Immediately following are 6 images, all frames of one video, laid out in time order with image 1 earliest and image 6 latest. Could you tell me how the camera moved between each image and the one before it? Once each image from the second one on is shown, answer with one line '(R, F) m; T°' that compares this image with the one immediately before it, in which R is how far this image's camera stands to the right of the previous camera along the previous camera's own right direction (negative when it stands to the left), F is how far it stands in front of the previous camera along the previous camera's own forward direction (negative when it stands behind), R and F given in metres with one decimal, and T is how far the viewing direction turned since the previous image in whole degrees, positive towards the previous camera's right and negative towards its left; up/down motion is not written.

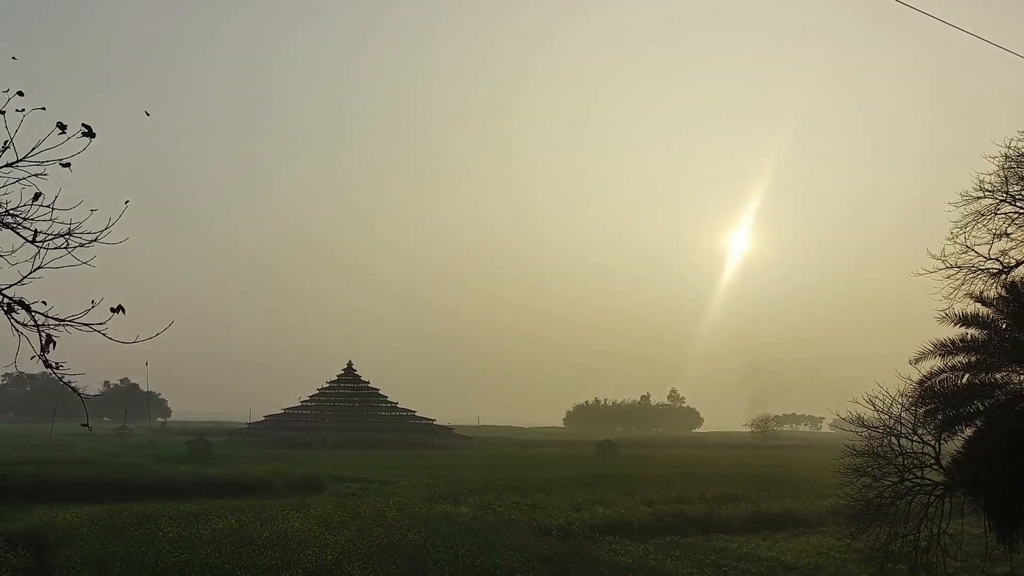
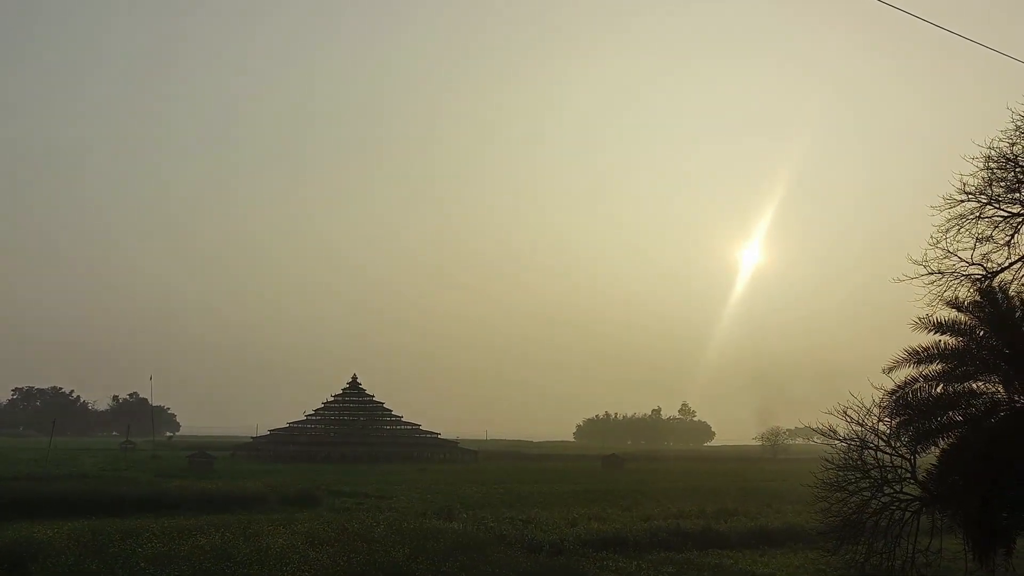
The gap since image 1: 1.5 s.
(+0.7, +0.5) m; -1°
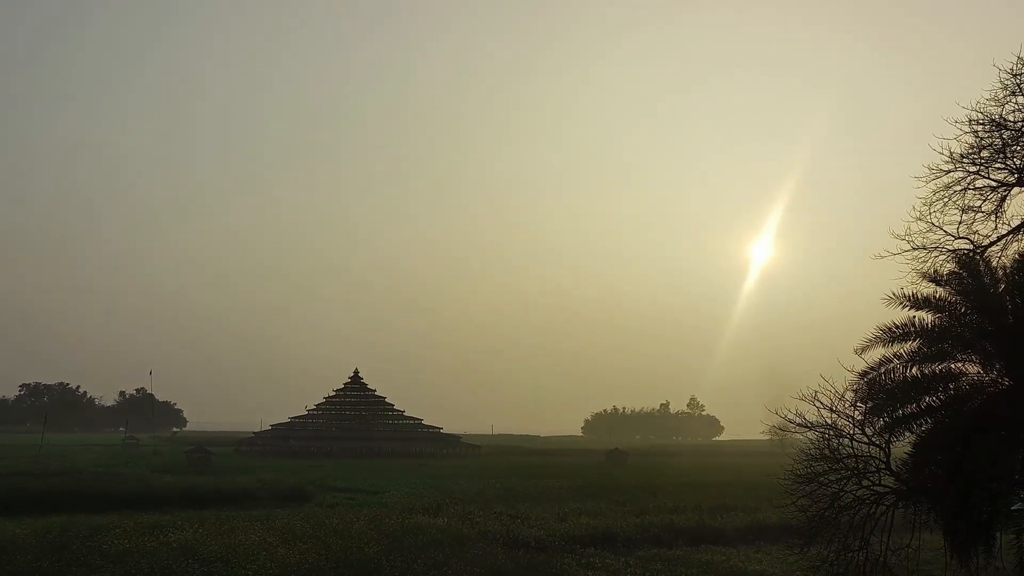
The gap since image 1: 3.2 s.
(+0.8, +0.9) m; -1°
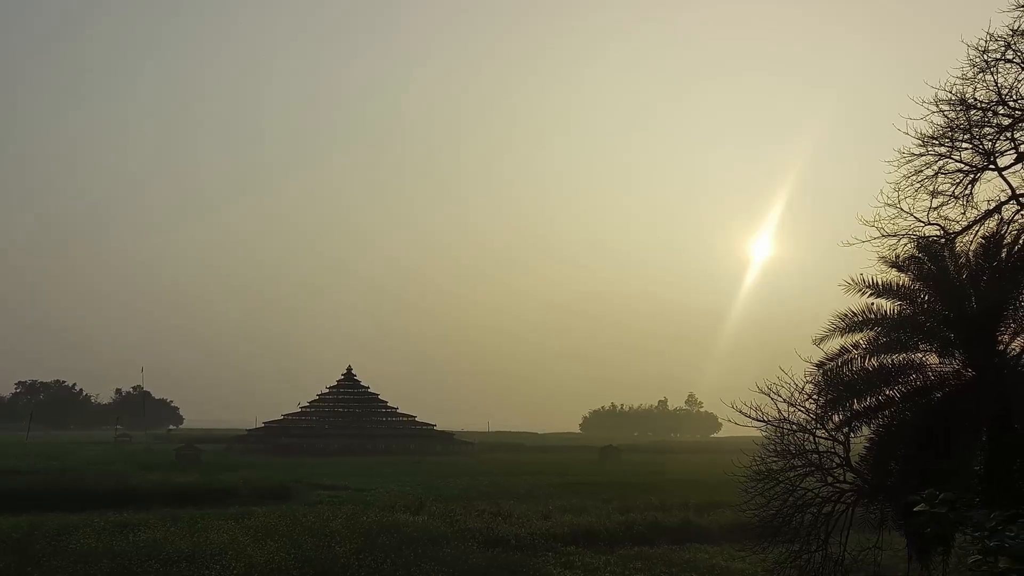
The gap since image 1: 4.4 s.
(+0.6, +0.5) m; 0°
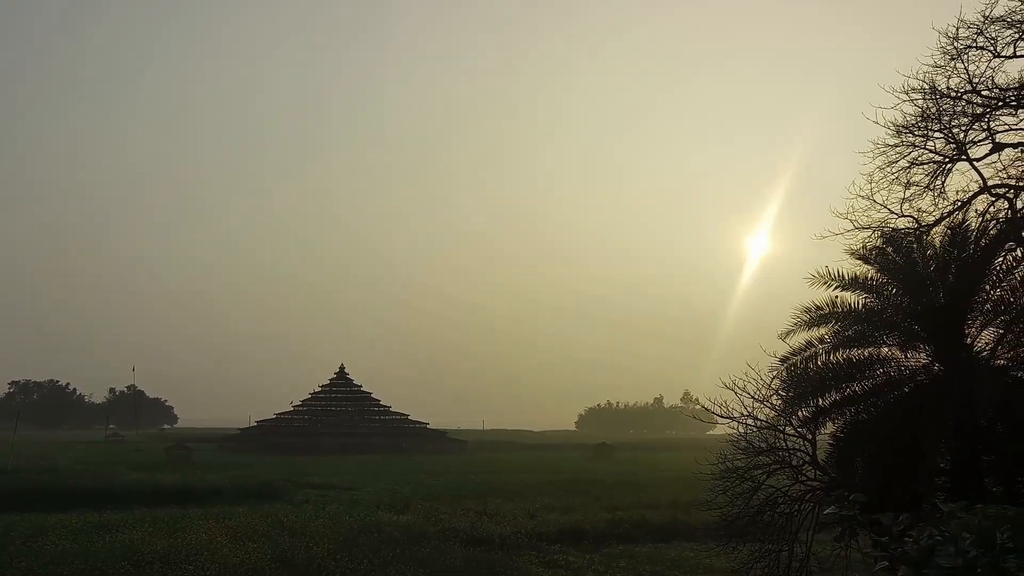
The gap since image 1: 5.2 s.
(+0.4, +0.3) m; 0°
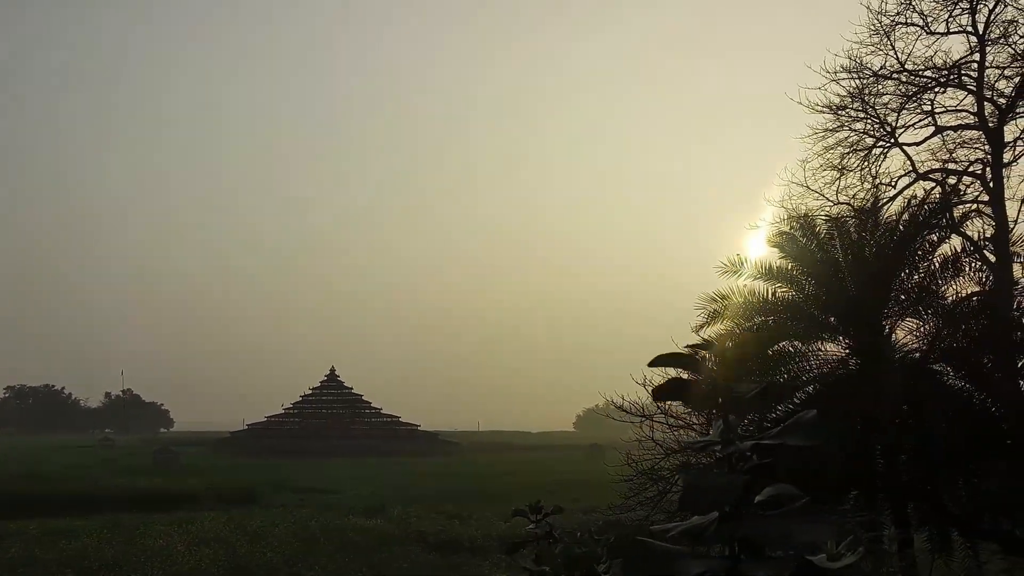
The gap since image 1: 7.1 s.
(+1.0, +0.5) m; 0°
